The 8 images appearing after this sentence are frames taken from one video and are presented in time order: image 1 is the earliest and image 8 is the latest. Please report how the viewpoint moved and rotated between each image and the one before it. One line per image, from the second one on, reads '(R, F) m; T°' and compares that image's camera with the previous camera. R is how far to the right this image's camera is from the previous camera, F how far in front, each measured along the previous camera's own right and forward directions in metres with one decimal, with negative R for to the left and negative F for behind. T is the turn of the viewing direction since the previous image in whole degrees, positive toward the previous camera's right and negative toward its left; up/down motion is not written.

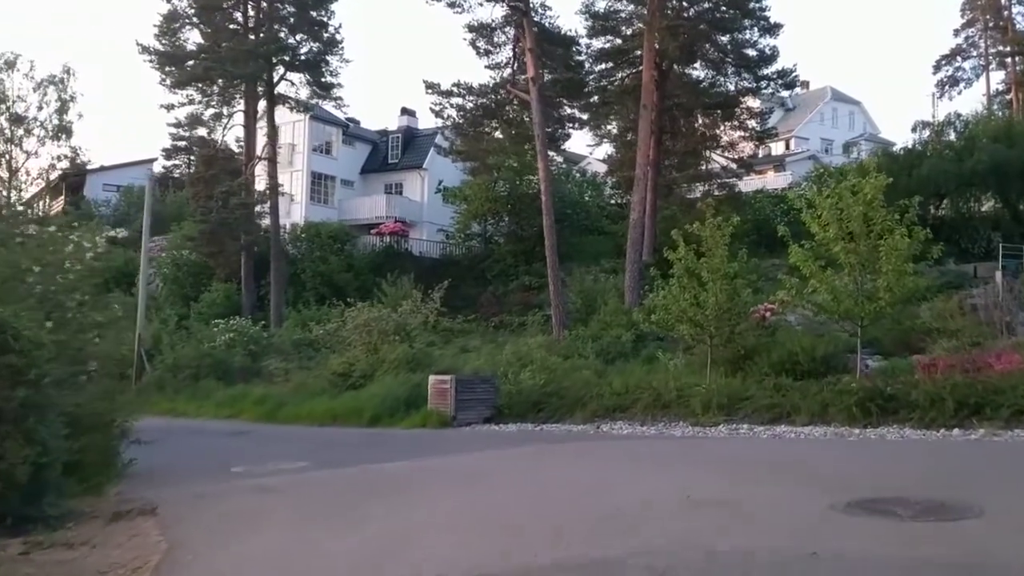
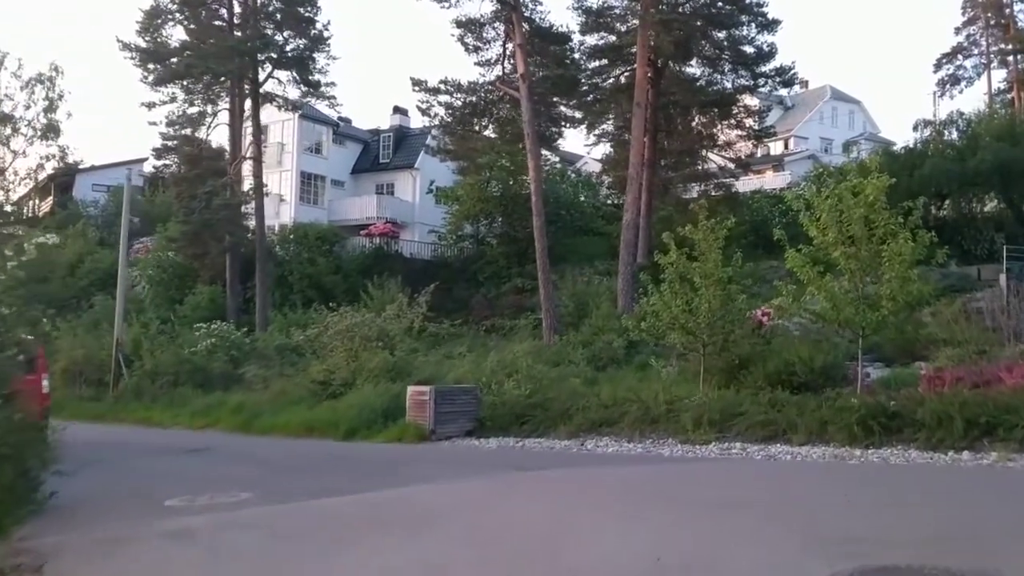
(+0.3, +0.9) m; 0°
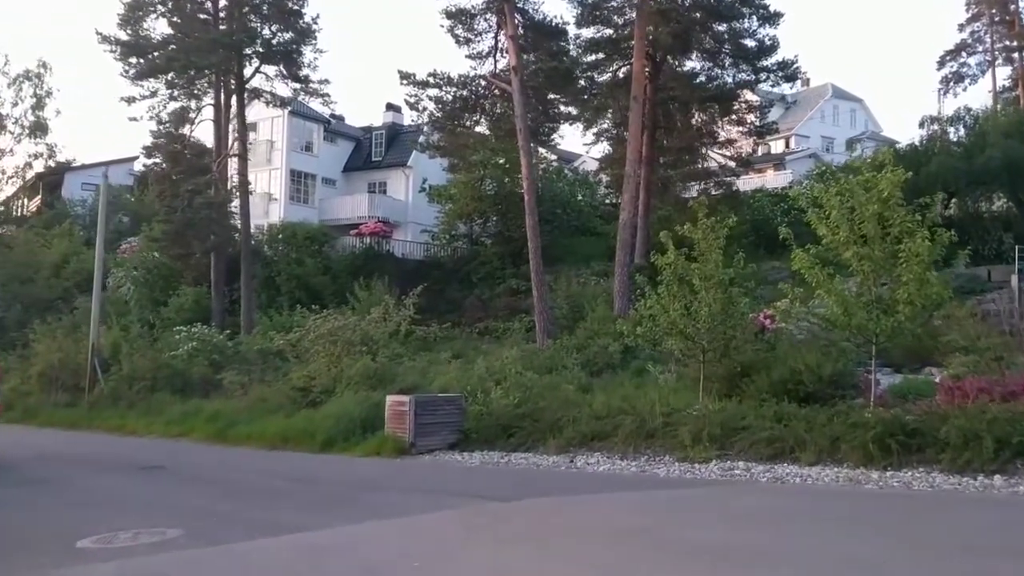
(+0.2, +1.2) m; 0°
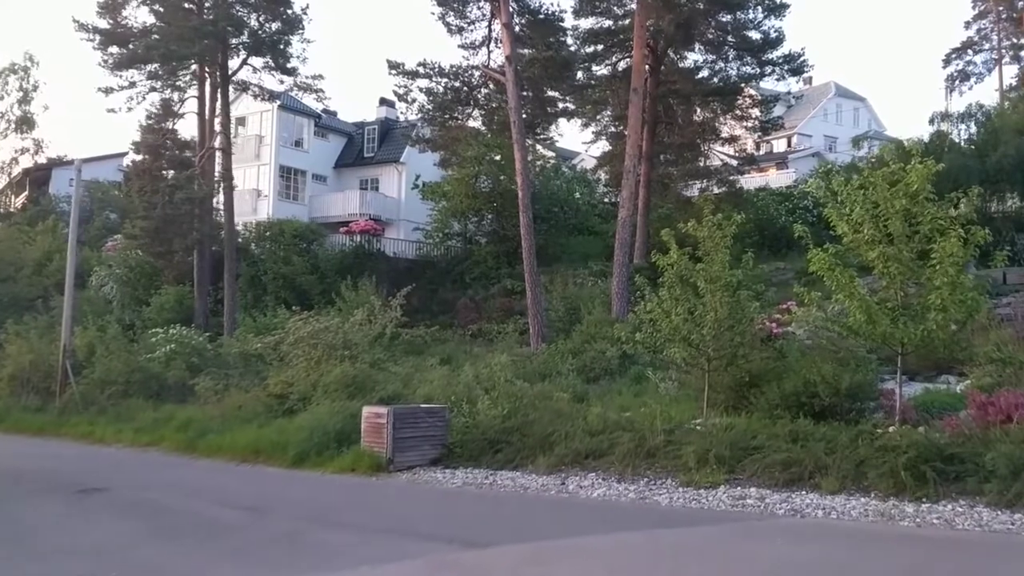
(+0.2, +1.4) m; 0°
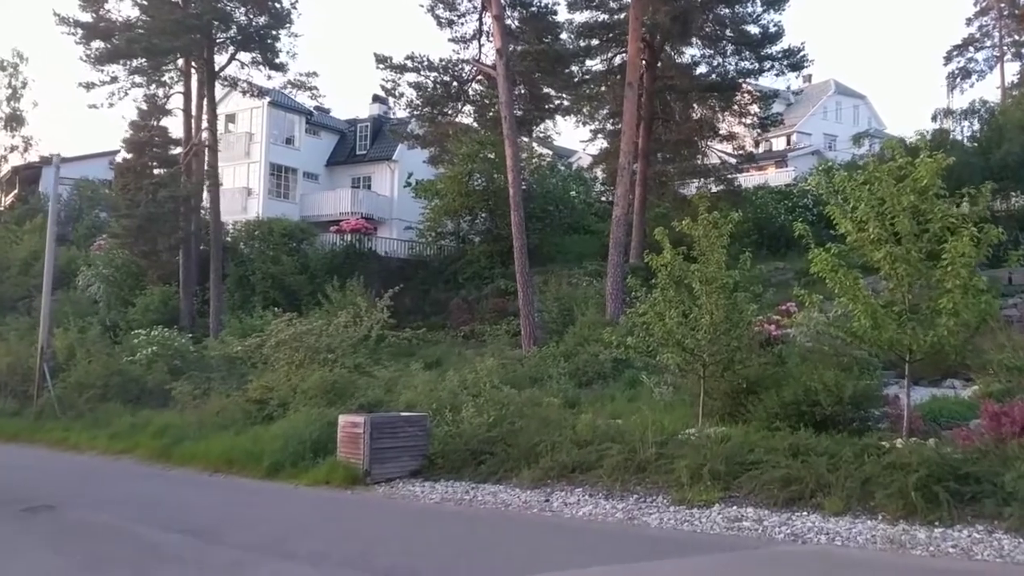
(+0.2, +0.8) m; 0°
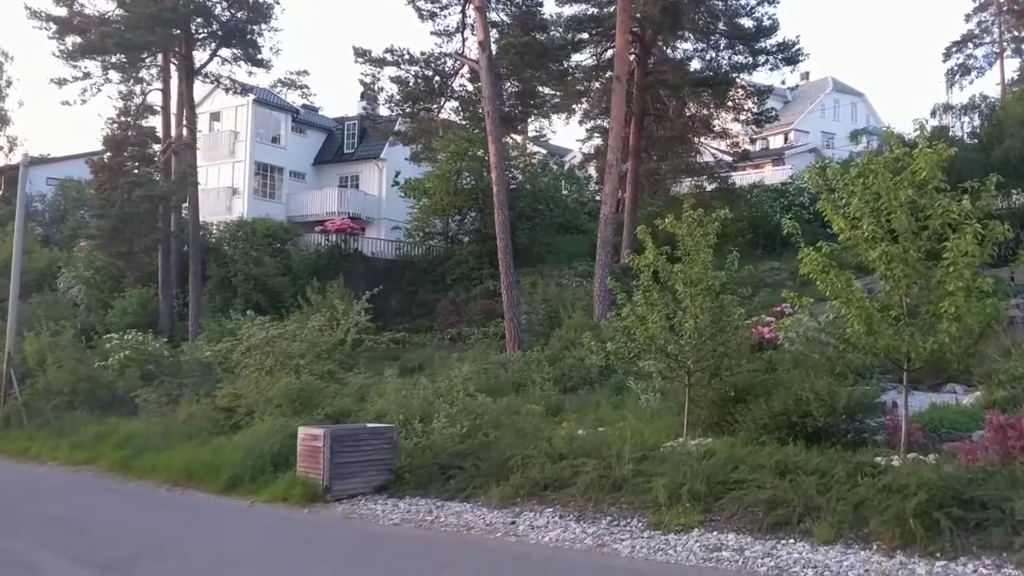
(+0.4, +0.9) m; 0°
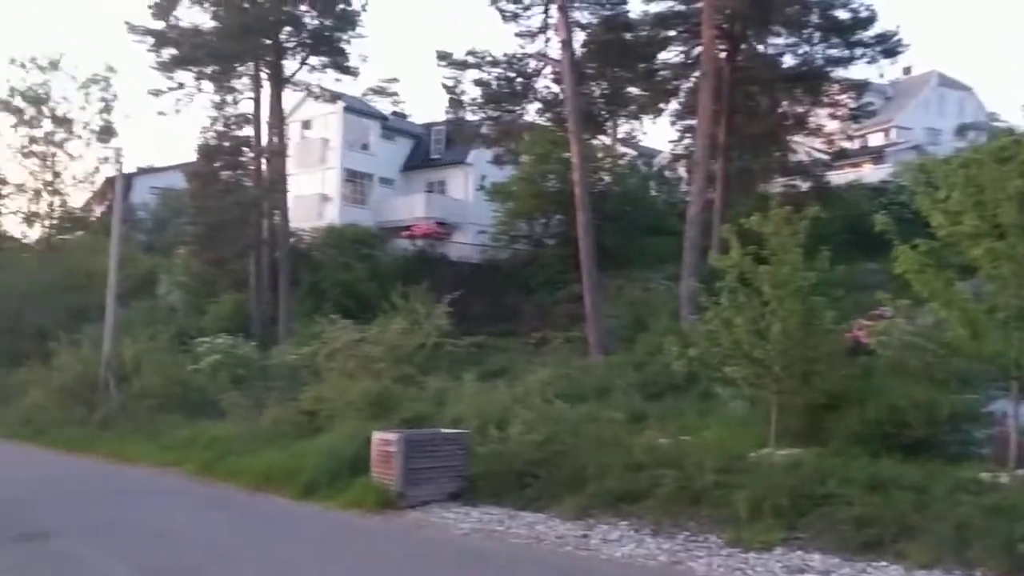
(+0.2, +0.4) m; -6°
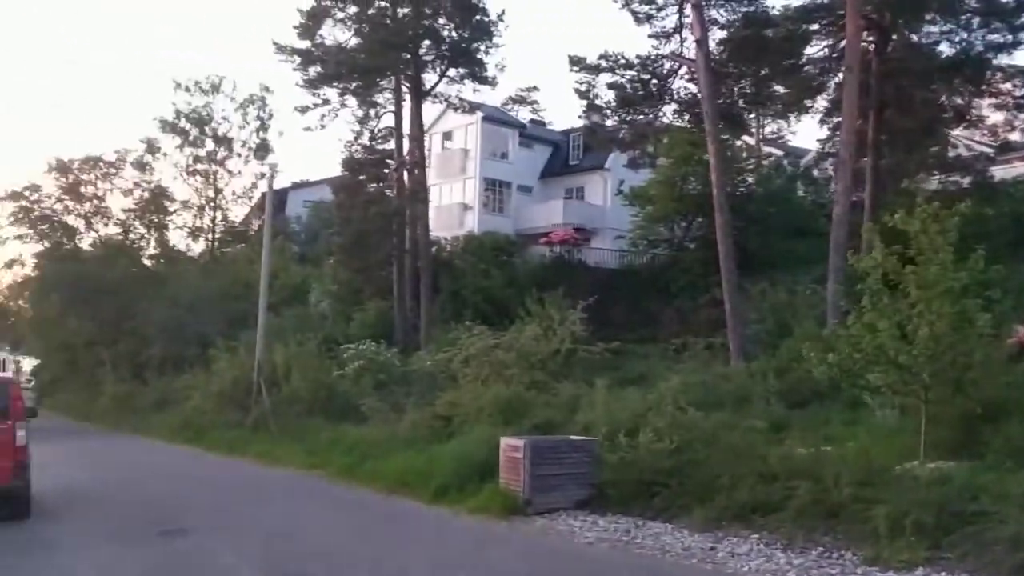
(+0.3, +0.2) m; -9°
